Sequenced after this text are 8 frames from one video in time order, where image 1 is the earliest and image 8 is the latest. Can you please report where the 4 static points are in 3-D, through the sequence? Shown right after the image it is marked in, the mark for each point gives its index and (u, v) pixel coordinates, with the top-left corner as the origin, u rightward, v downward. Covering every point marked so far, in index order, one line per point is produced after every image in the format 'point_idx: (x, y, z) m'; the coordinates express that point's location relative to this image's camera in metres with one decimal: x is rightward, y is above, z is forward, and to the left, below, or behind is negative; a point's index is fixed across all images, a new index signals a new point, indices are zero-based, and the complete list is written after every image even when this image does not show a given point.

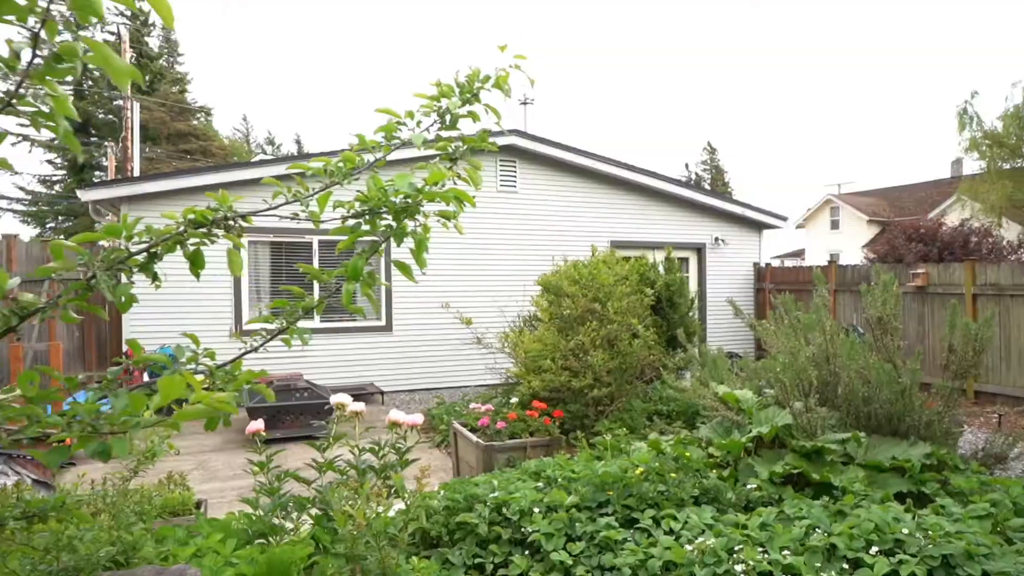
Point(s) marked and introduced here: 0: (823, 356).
0: (+2.3, -0.5, +4.9) m
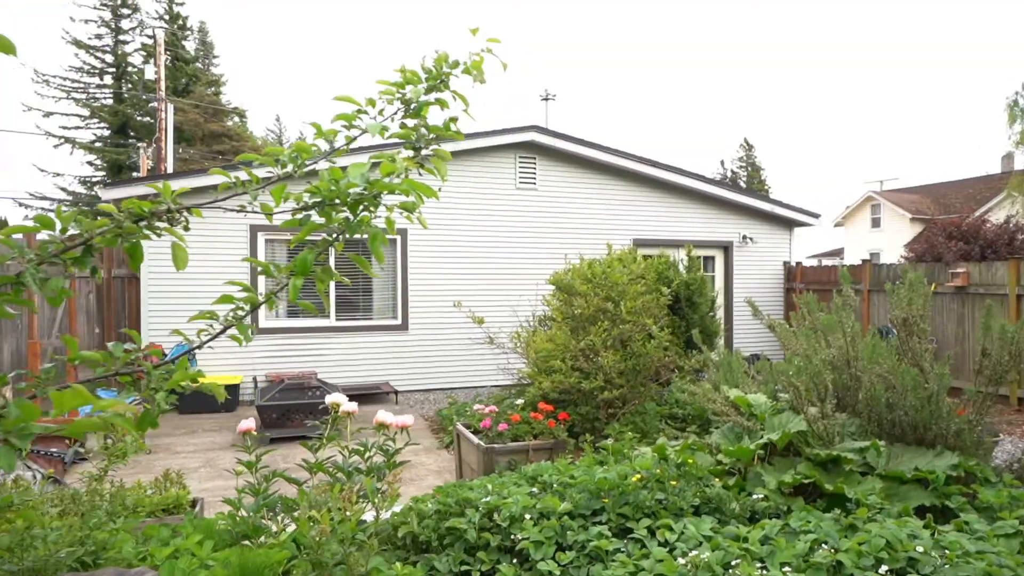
0: (+2.3, -0.5, +4.6) m
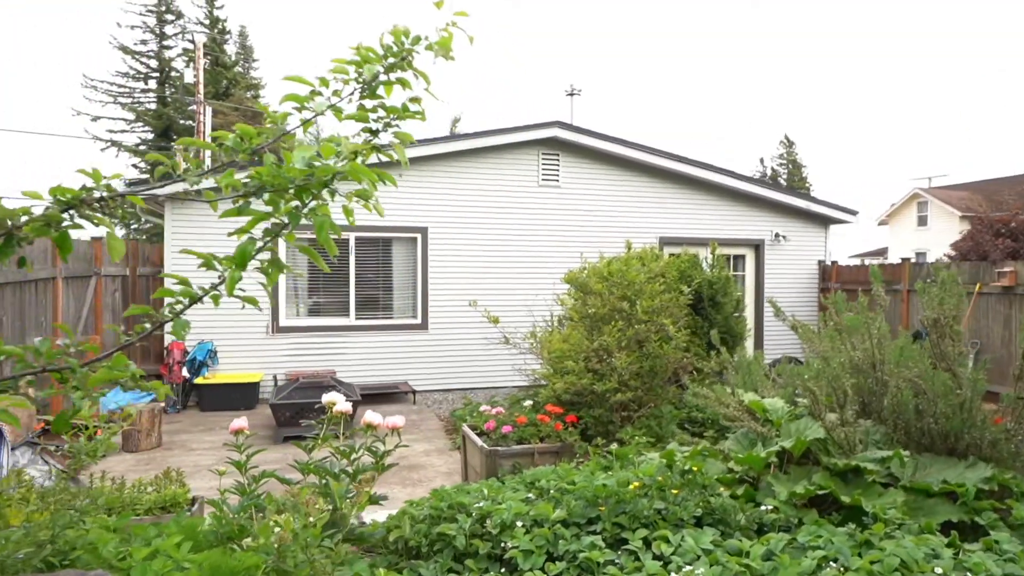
0: (+2.3, -0.5, +4.3) m
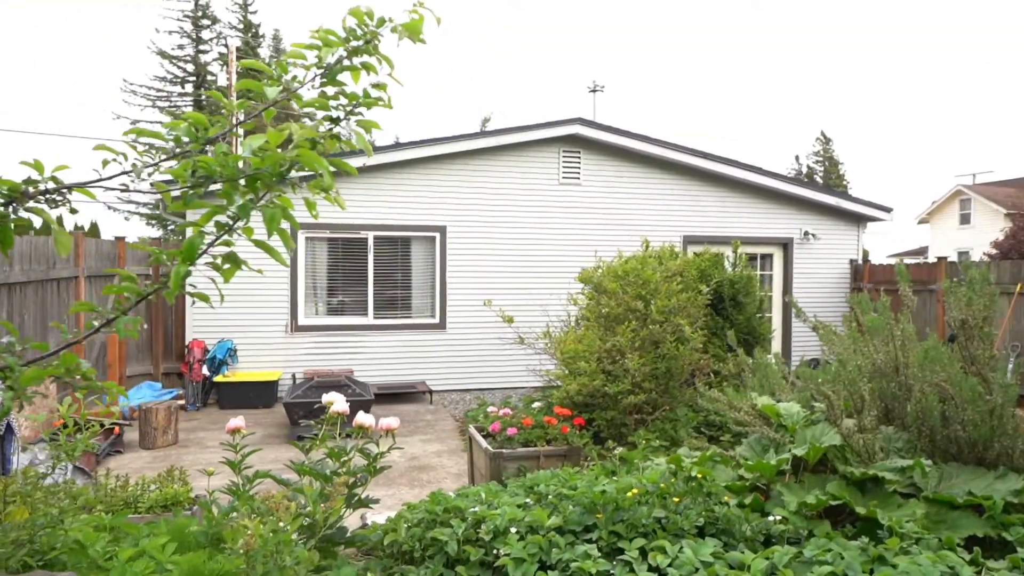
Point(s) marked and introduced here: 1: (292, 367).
0: (+2.3, -0.5, +4.1) m
1: (-3.0, -1.1, +9.0) m
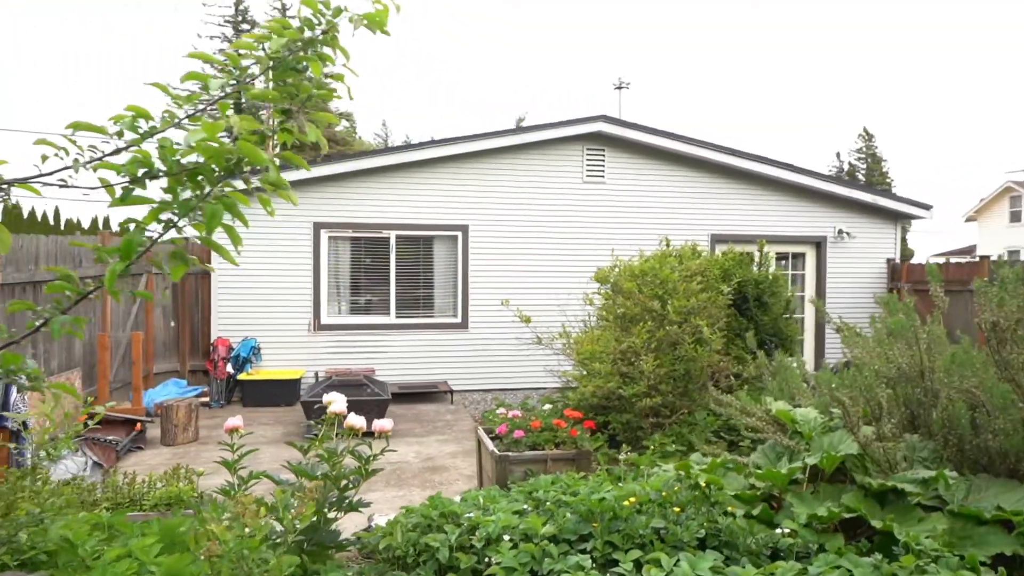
0: (+2.4, -0.5, +3.9) m
1: (-2.7, -1.1, +9.1) m
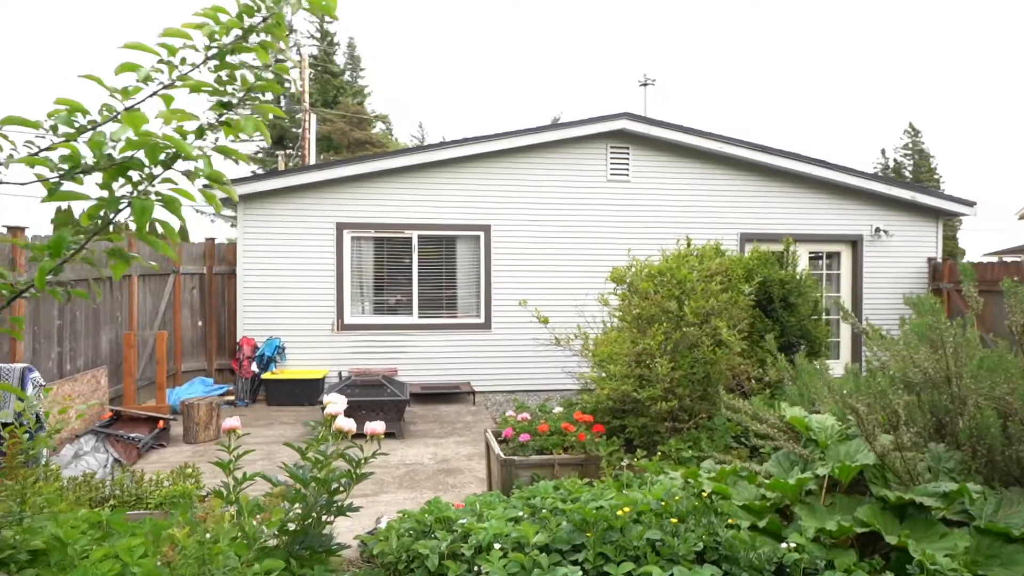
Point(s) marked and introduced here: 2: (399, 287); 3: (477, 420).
0: (+2.4, -0.5, +3.7) m
1: (-2.4, -1.1, +9.1) m
2: (-1.6, 0.0, +9.3) m
3: (-0.4, -1.6, +7.9) m
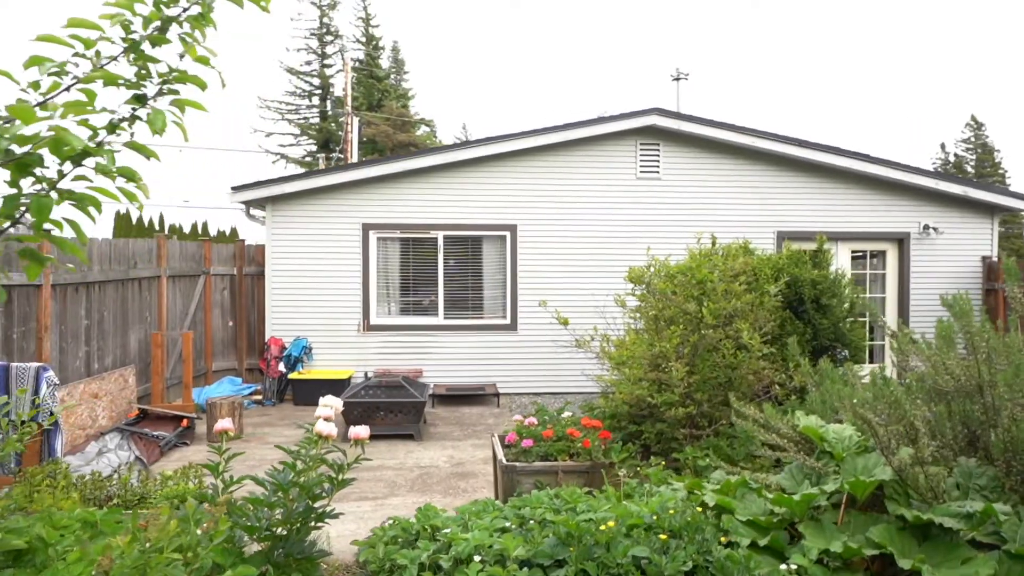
0: (+2.3, -0.5, +3.4) m
1: (-2.1, -1.1, +9.2) m
2: (-1.2, 0.0, +9.2) m
3: (-0.2, -1.6, +7.8) m
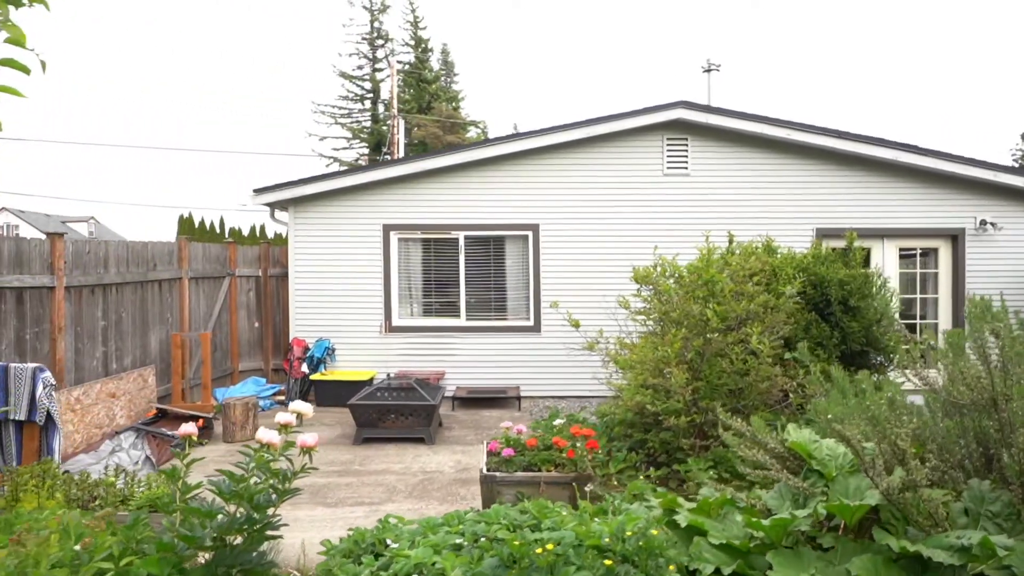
0: (+2.1, -0.5, +3.0) m
1: (-1.7, -1.1, +9.1) m
2: (-0.9, 0.0, +9.1) m
3: (0.0, -1.6, +7.6) m
